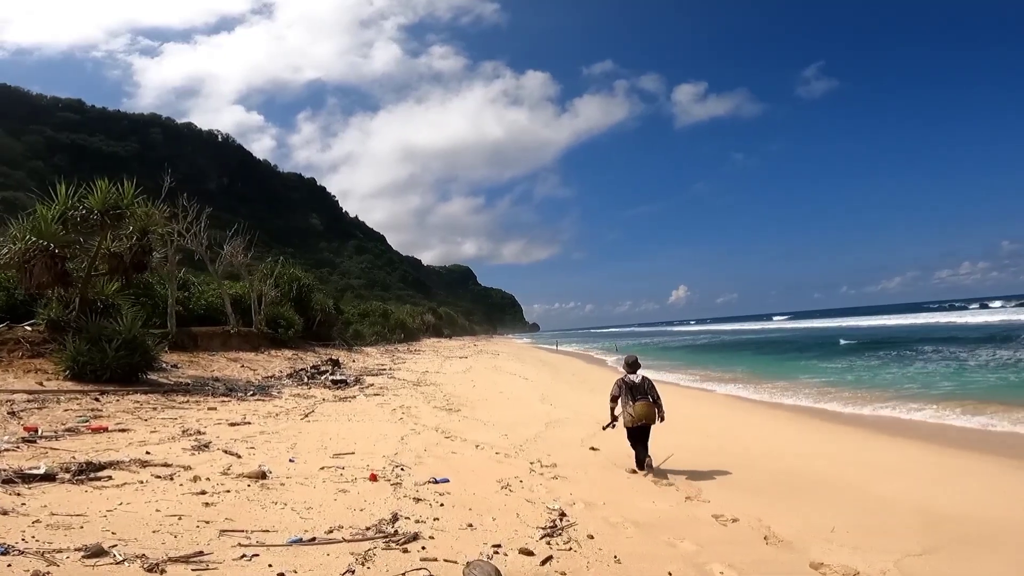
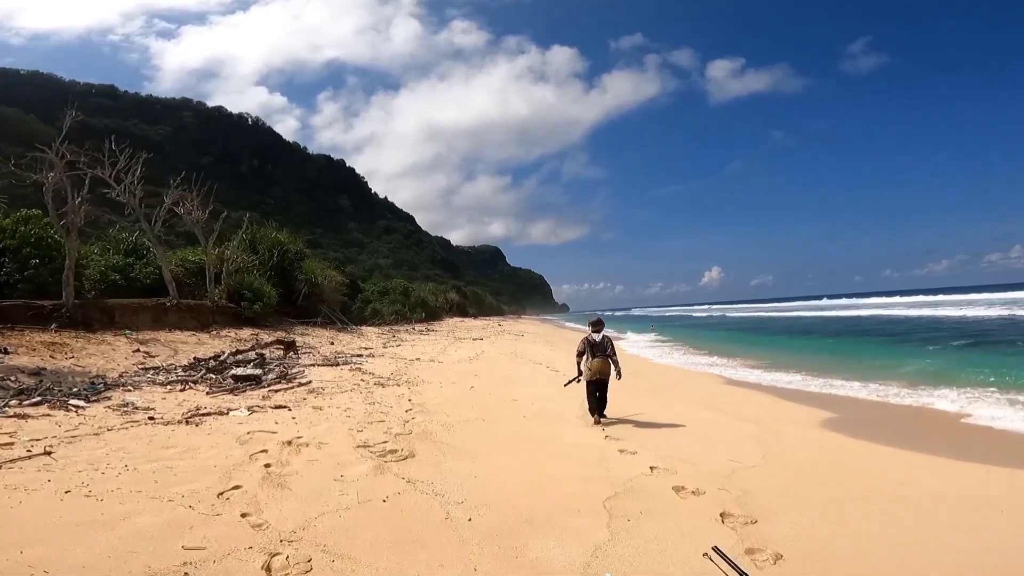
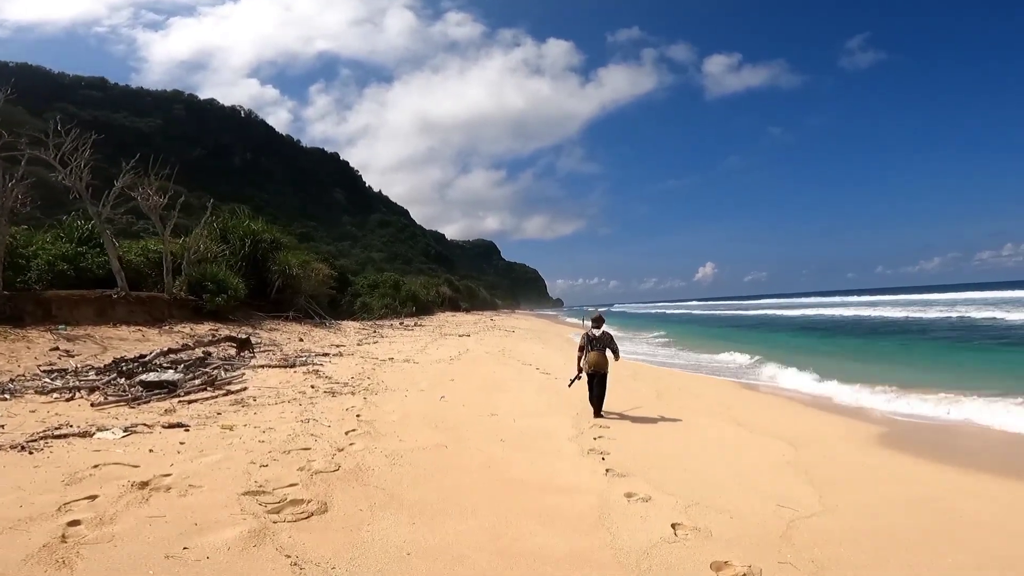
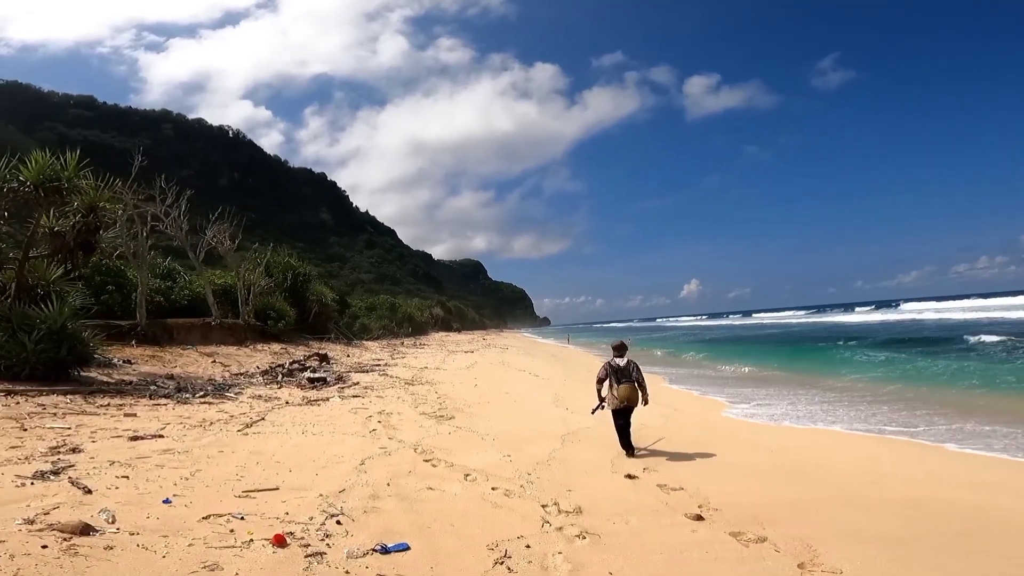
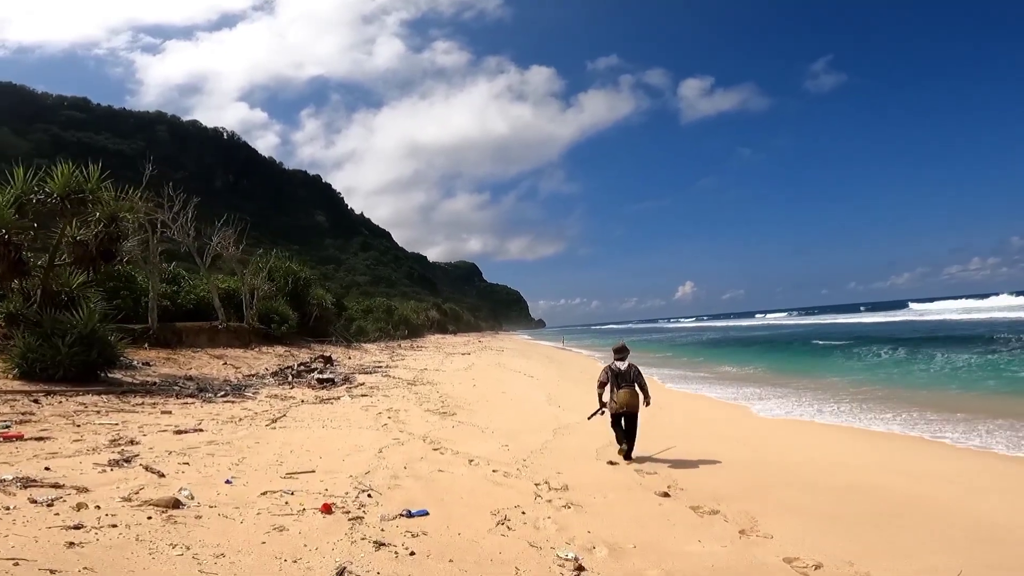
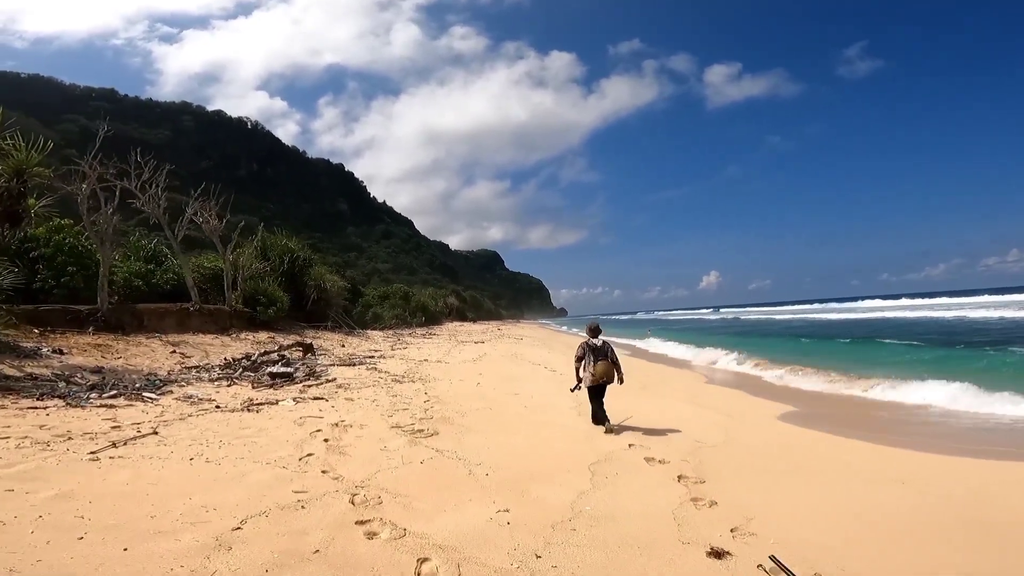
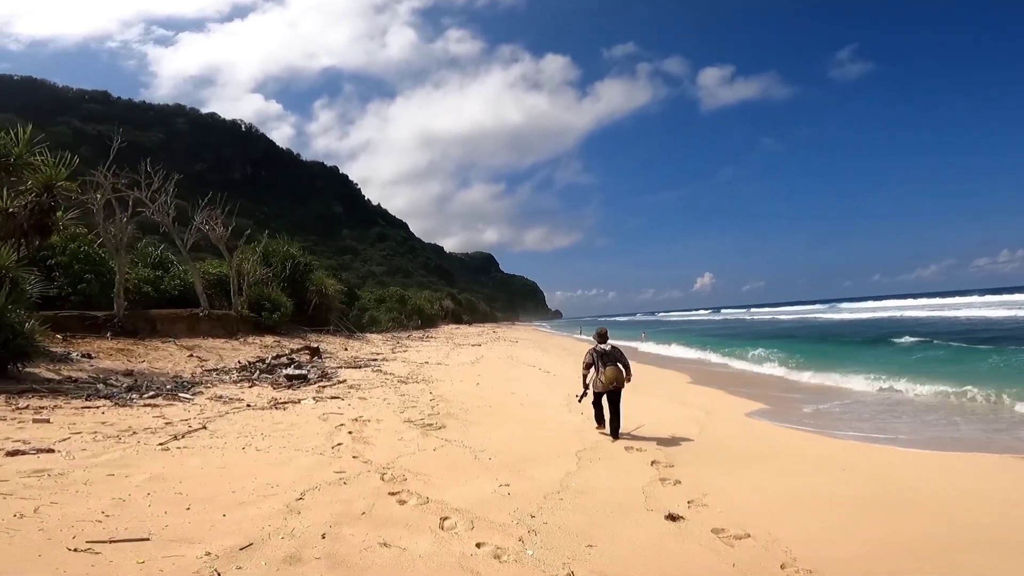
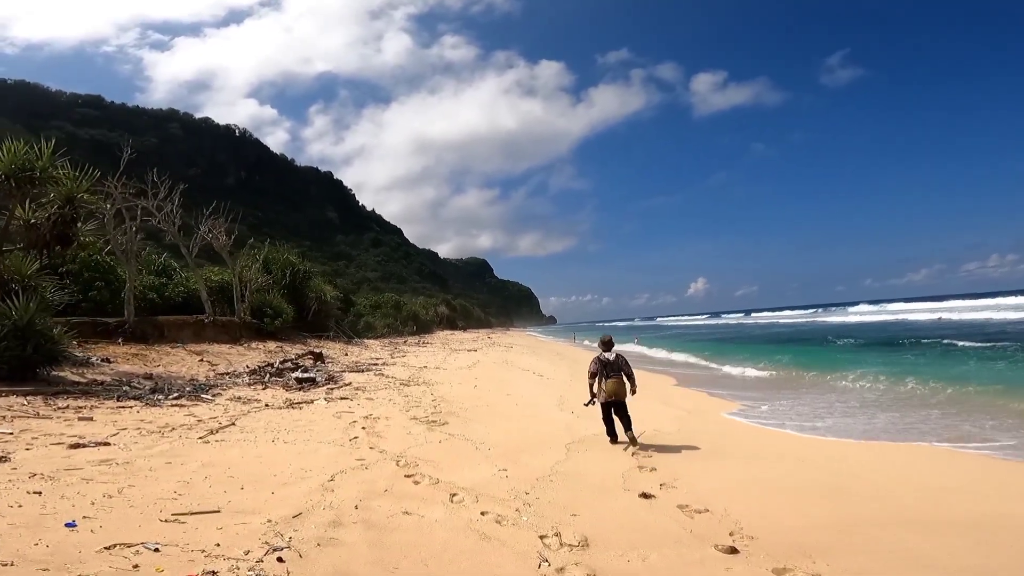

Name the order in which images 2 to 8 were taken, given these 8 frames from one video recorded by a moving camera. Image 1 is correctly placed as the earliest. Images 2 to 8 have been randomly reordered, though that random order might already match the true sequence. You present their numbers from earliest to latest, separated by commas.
5, 4, 8, 7, 6, 2, 3
